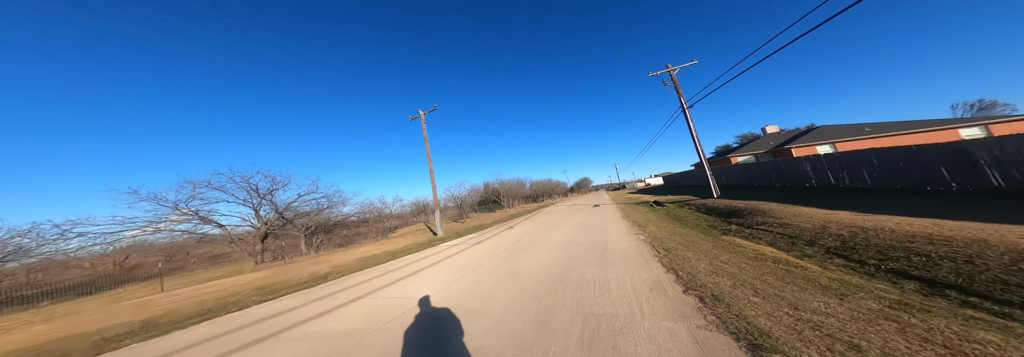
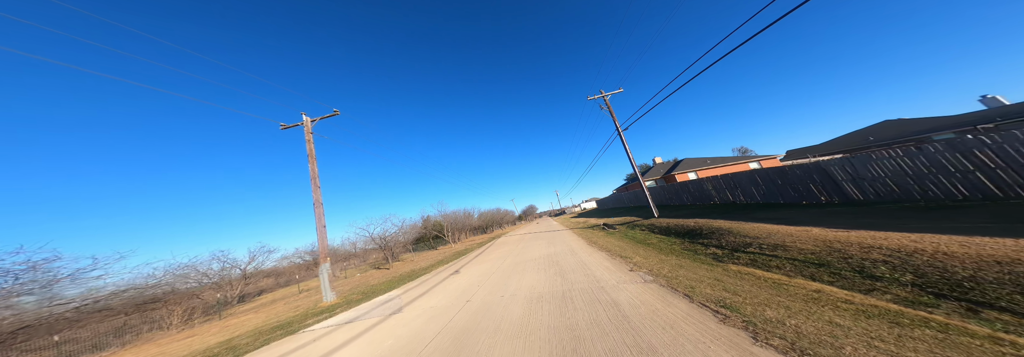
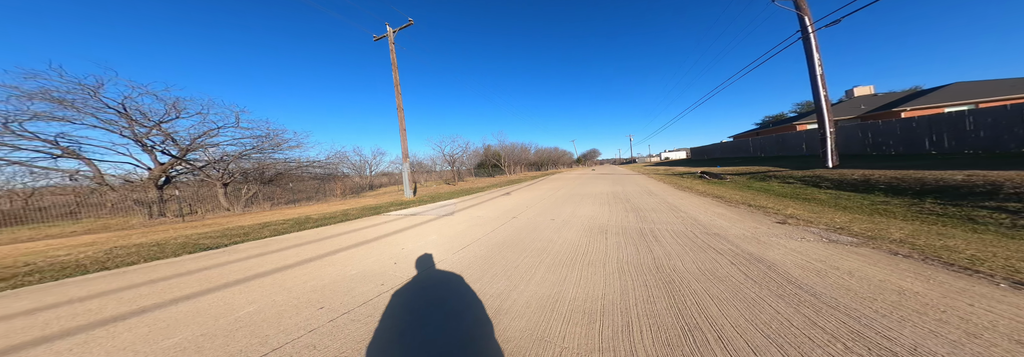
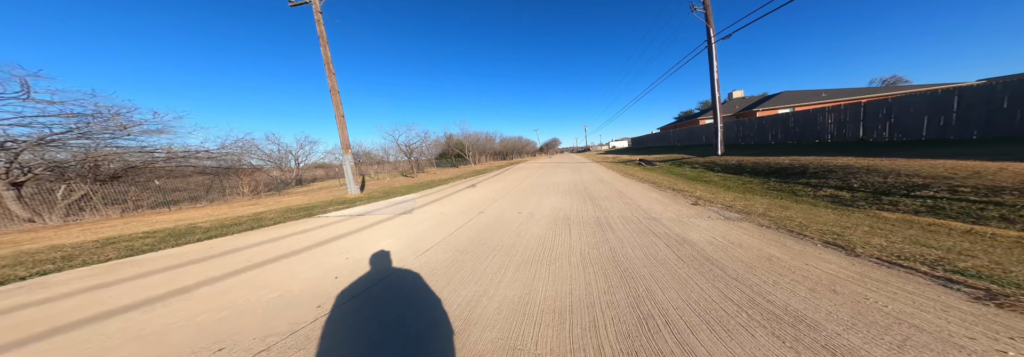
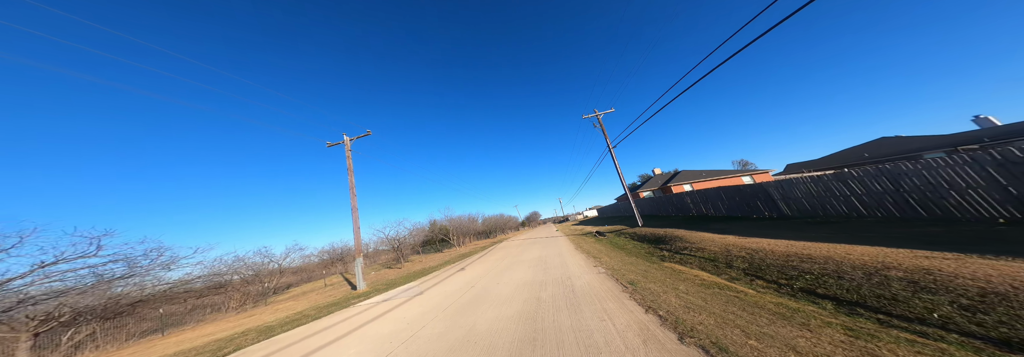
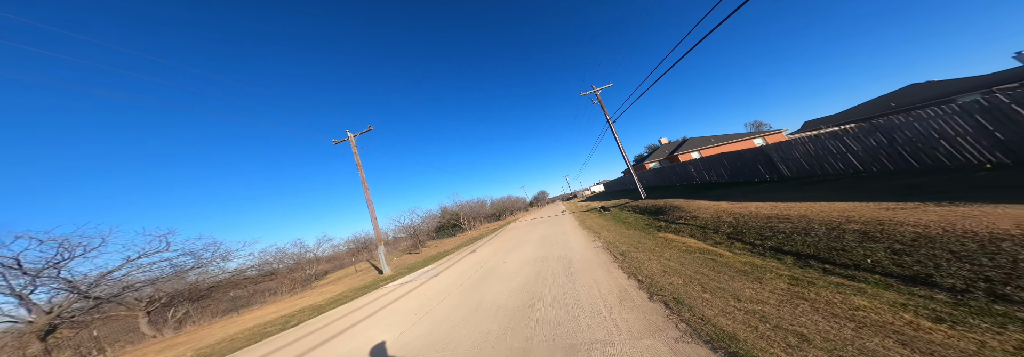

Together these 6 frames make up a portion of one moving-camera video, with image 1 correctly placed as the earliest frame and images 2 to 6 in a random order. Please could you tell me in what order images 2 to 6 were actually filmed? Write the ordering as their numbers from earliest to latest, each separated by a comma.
6, 5, 2, 4, 3
